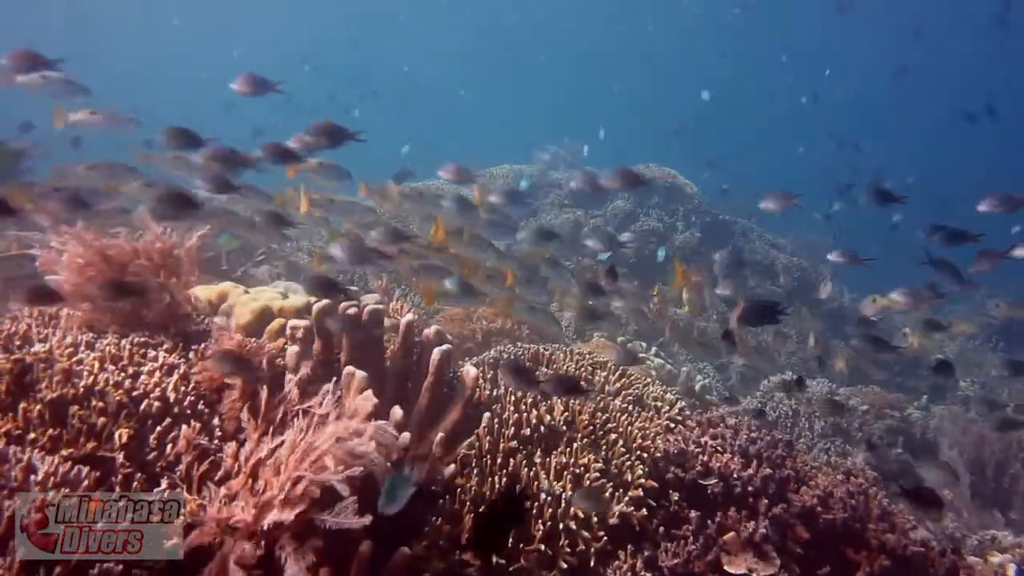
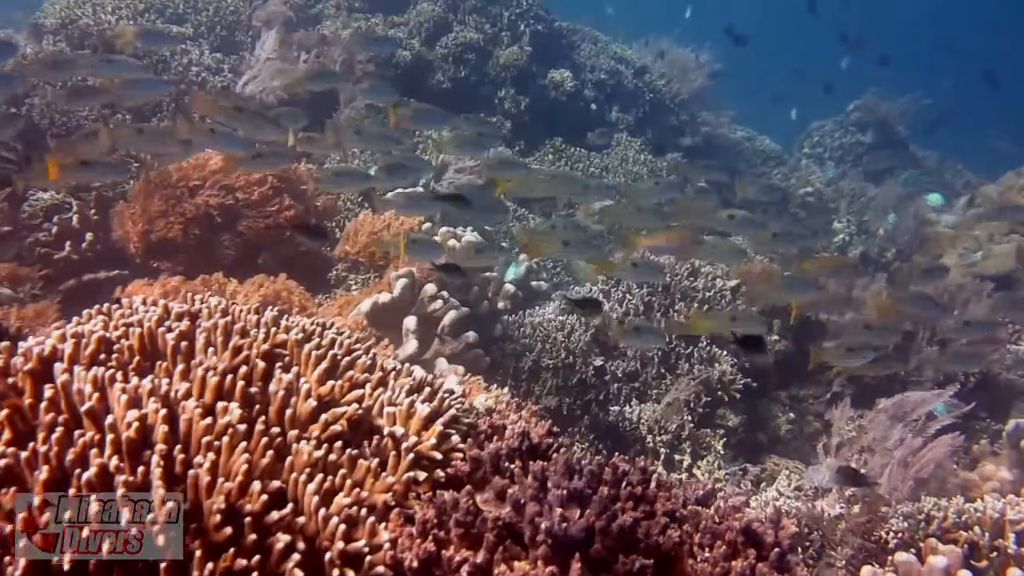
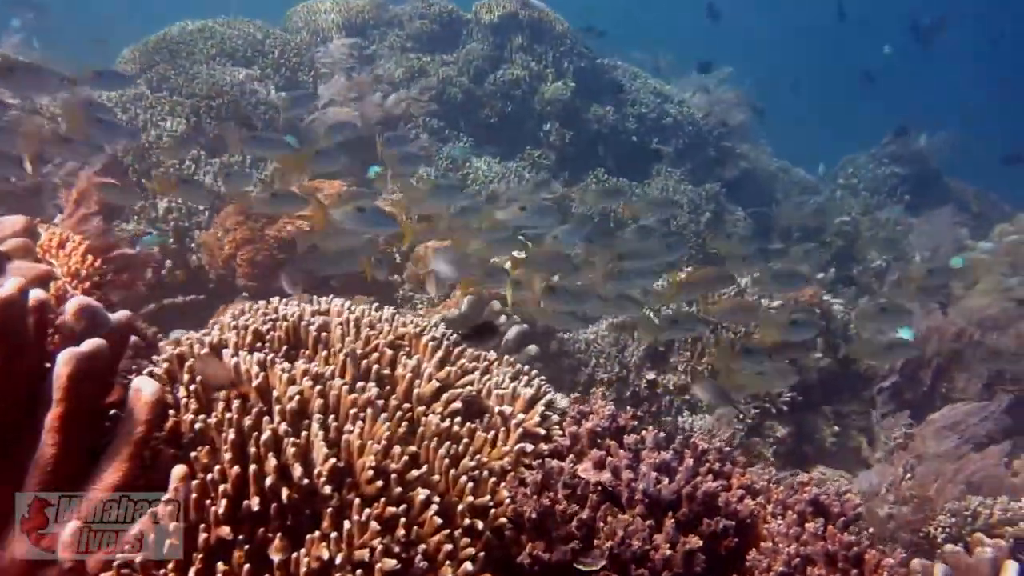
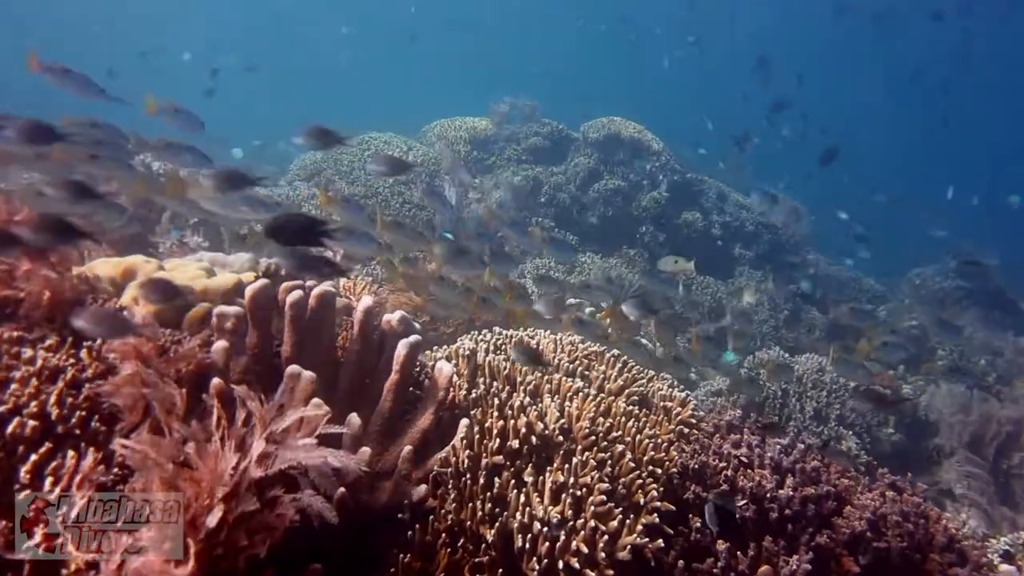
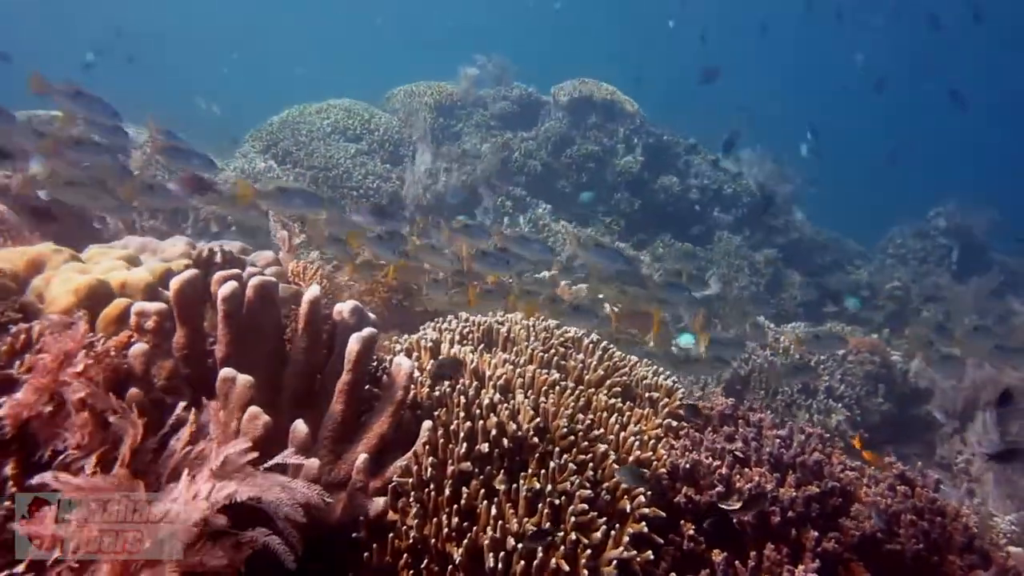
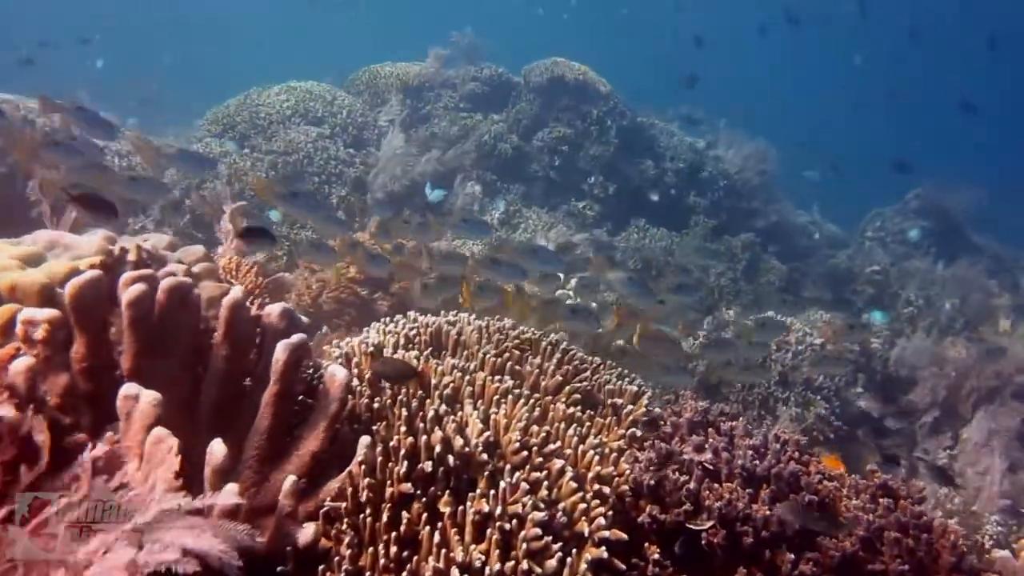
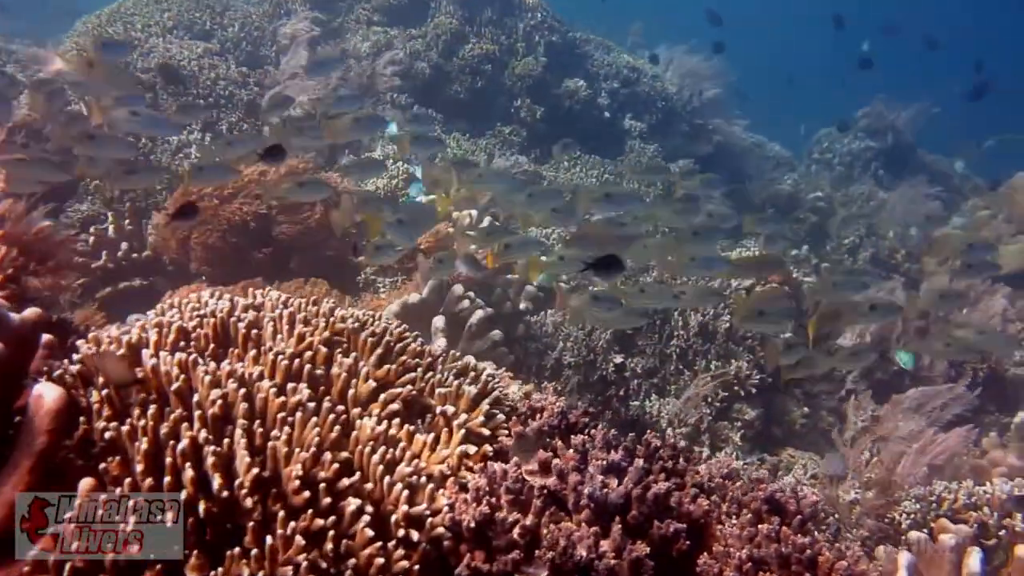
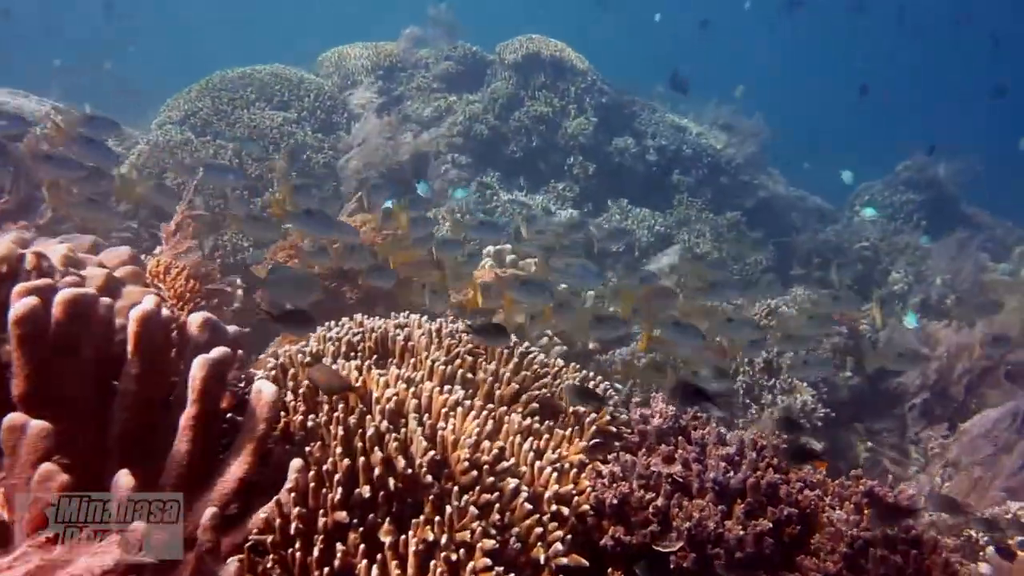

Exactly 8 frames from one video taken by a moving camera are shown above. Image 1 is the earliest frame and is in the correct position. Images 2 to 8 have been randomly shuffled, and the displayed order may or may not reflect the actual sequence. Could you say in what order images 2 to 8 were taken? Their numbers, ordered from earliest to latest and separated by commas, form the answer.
4, 5, 6, 8, 3, 7, 2
